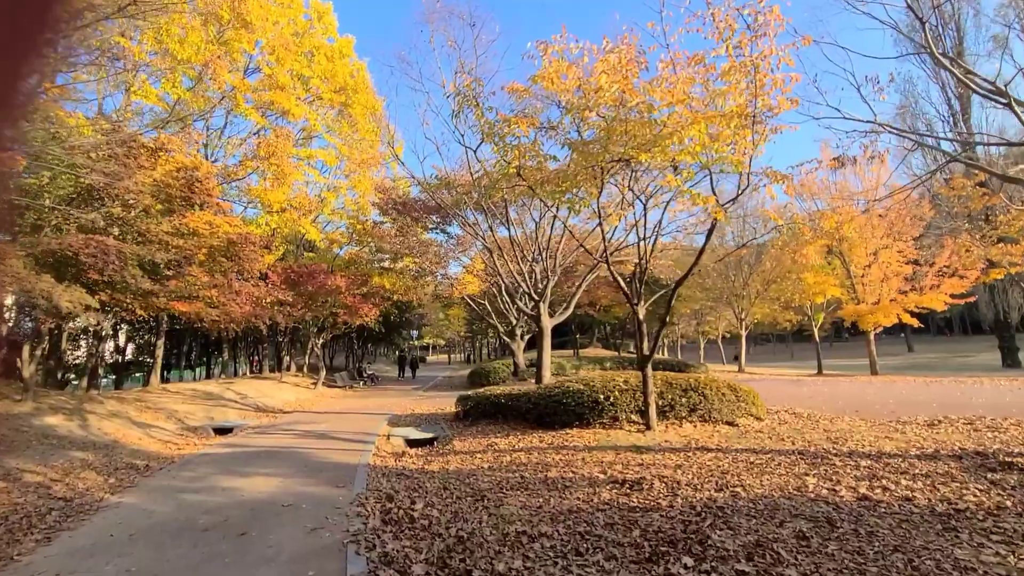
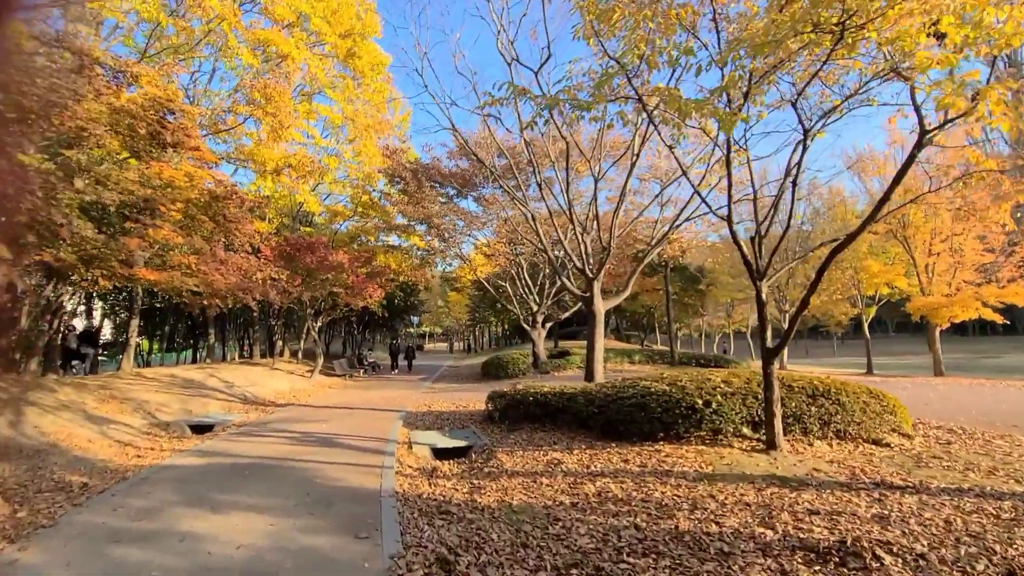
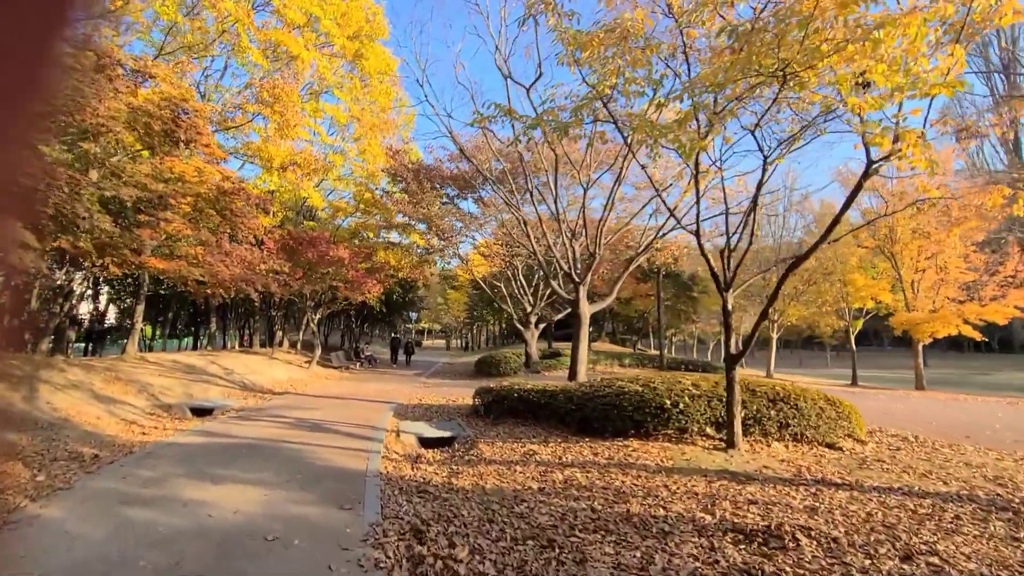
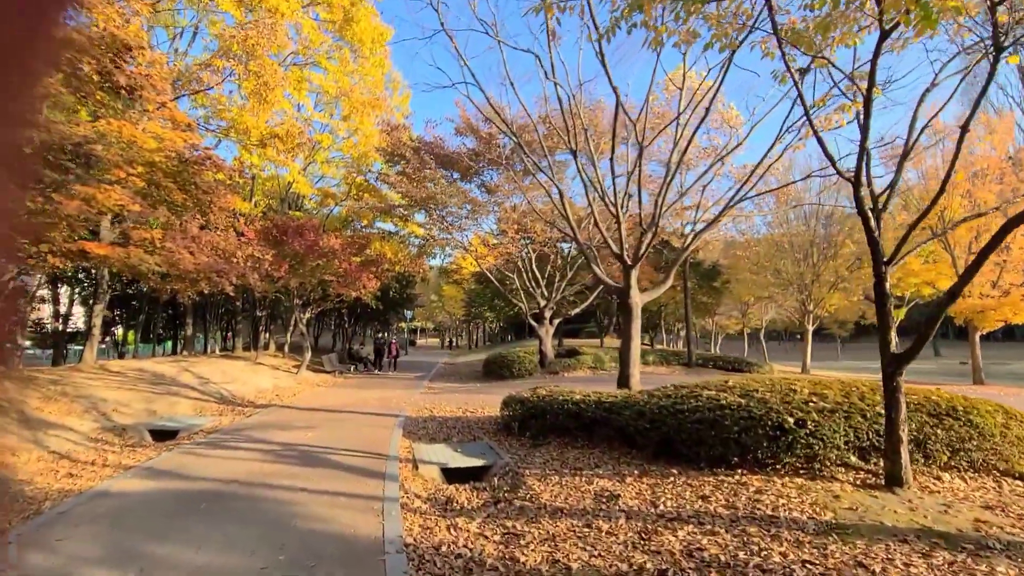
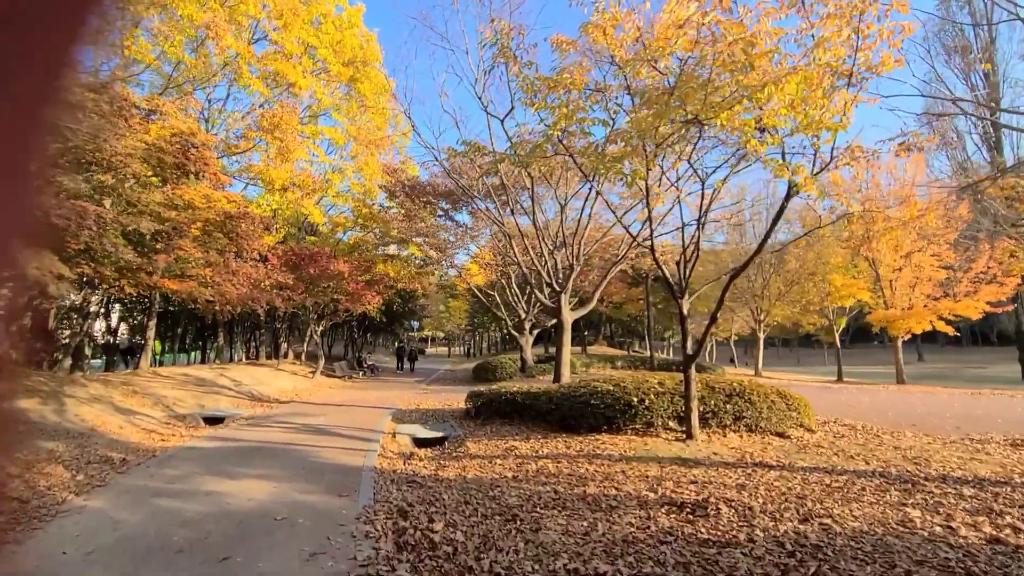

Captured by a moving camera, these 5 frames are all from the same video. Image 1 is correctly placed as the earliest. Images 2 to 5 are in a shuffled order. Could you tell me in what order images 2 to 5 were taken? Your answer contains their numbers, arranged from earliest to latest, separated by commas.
5, 3, 2, 4
